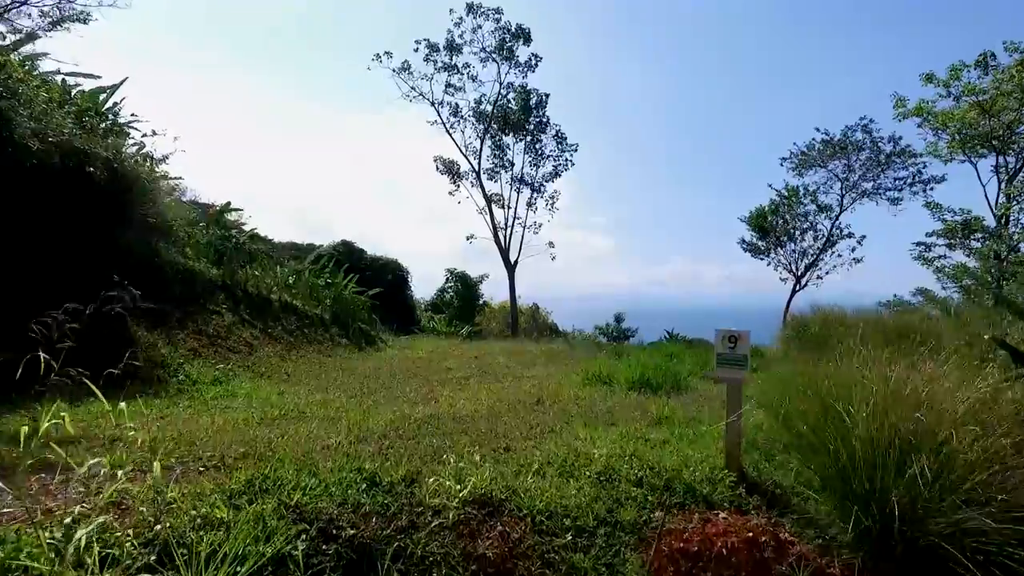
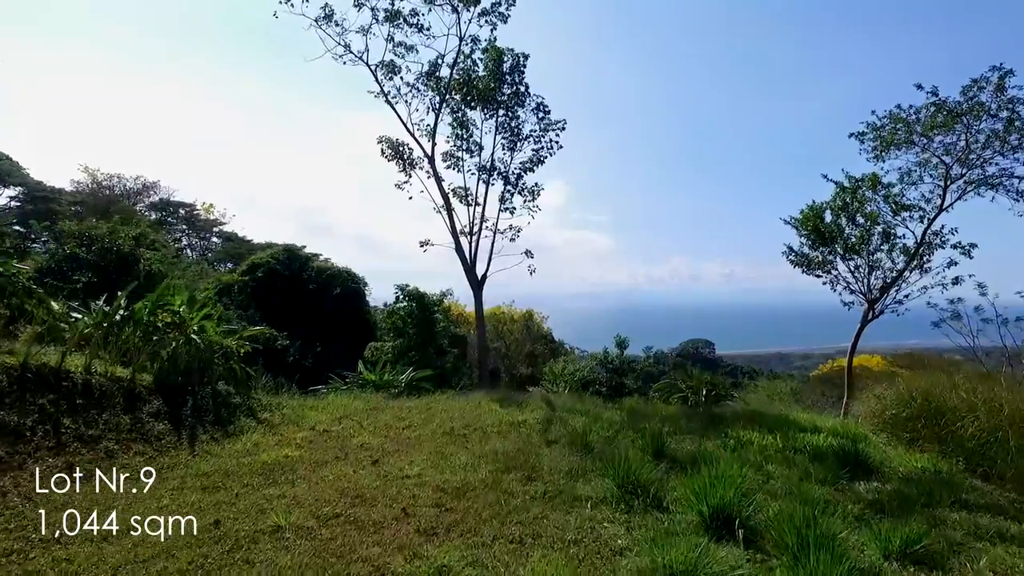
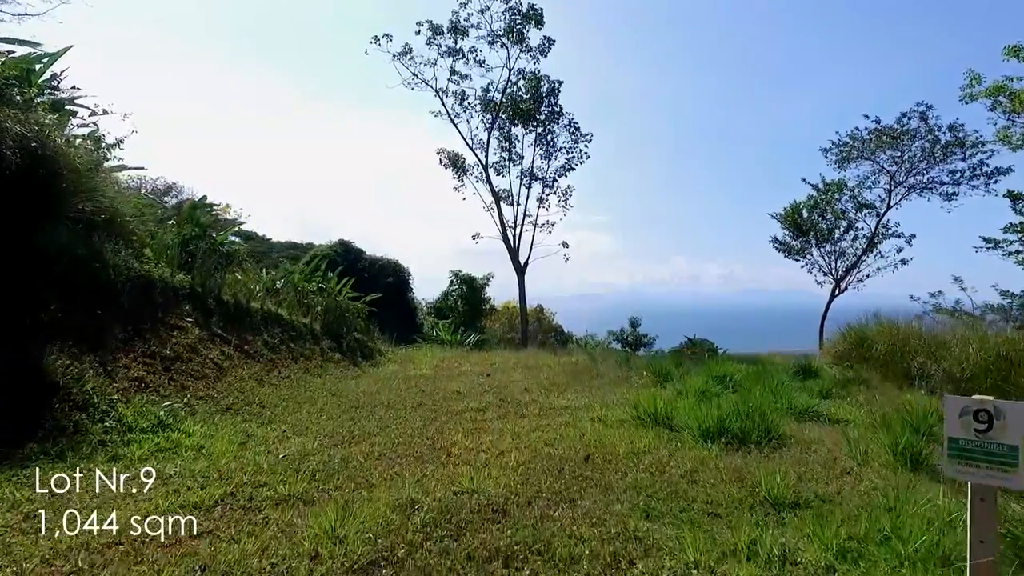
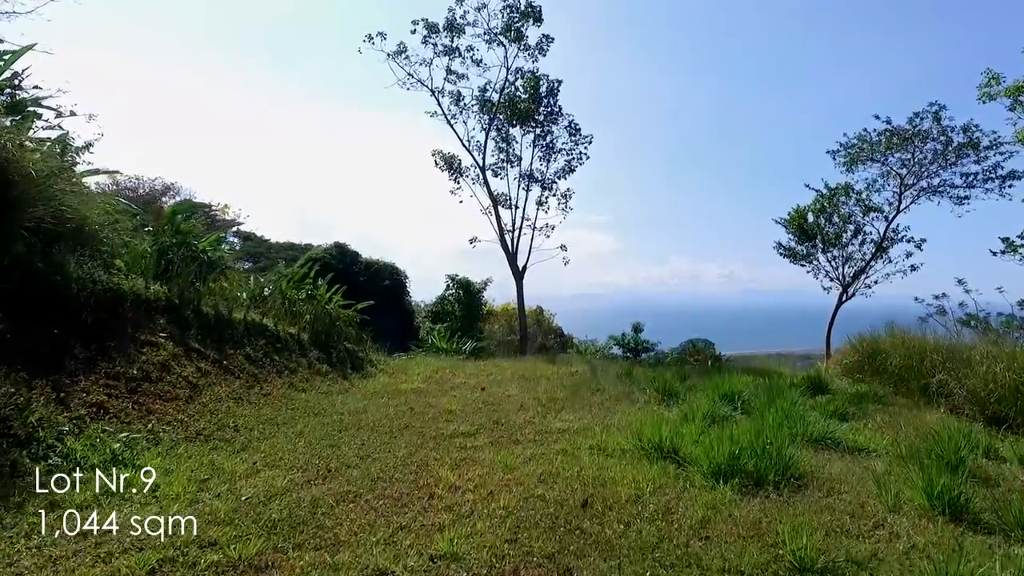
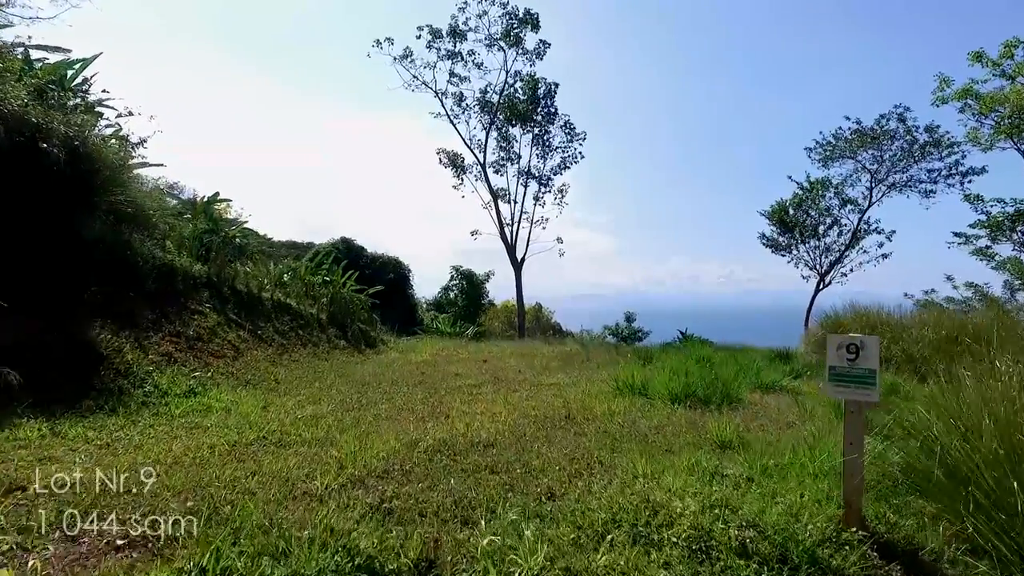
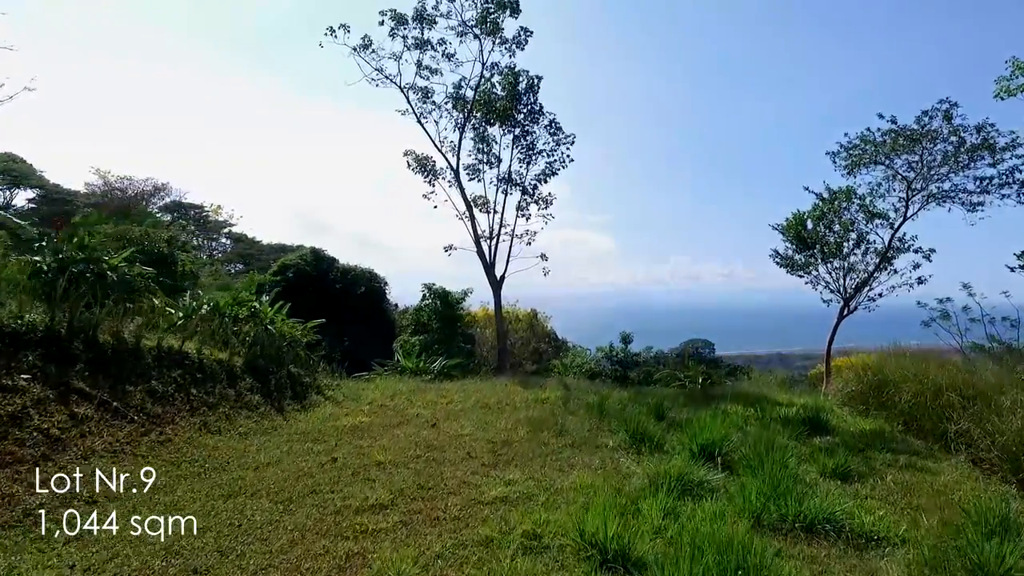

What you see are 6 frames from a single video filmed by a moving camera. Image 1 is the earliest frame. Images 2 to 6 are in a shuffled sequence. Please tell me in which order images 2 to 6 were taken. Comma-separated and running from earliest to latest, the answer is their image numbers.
5, 3, 4, 6, 2
